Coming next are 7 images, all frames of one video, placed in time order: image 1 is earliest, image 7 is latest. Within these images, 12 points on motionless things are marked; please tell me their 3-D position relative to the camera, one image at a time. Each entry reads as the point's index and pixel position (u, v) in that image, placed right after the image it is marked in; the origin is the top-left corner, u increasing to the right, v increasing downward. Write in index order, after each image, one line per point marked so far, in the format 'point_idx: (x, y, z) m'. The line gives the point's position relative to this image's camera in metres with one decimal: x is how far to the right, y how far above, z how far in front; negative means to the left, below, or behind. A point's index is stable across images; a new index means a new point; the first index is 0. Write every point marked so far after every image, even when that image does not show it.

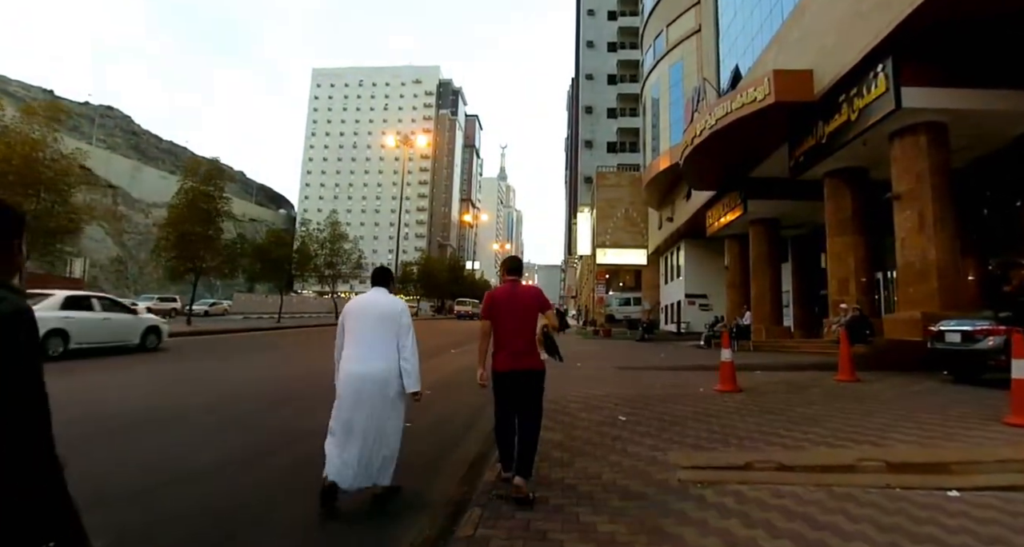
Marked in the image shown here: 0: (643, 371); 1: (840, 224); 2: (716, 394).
0: (+3.0, -2.3, +12.5) m
1: (+10.9, +1.6, +17.7) m
2: (+3.4, -2.0, +8.9) m
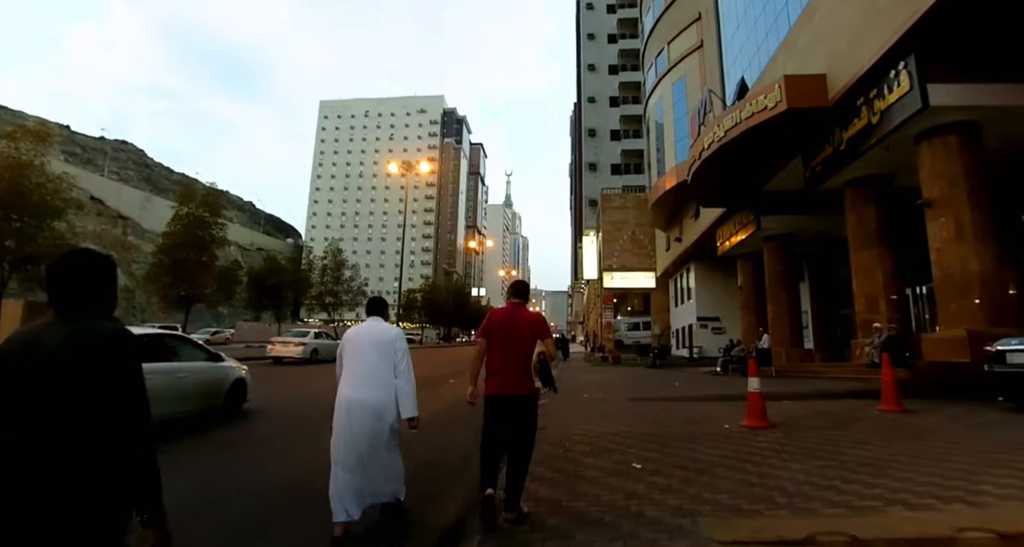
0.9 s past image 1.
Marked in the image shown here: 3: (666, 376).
0: (+3.0, -2.7, +11.2) m
1: (+10.8, +1.1, +16.5) m
2: (+3.3, -2.2, +7.6) m
3: (+5.6, -3.8, +19.5) m
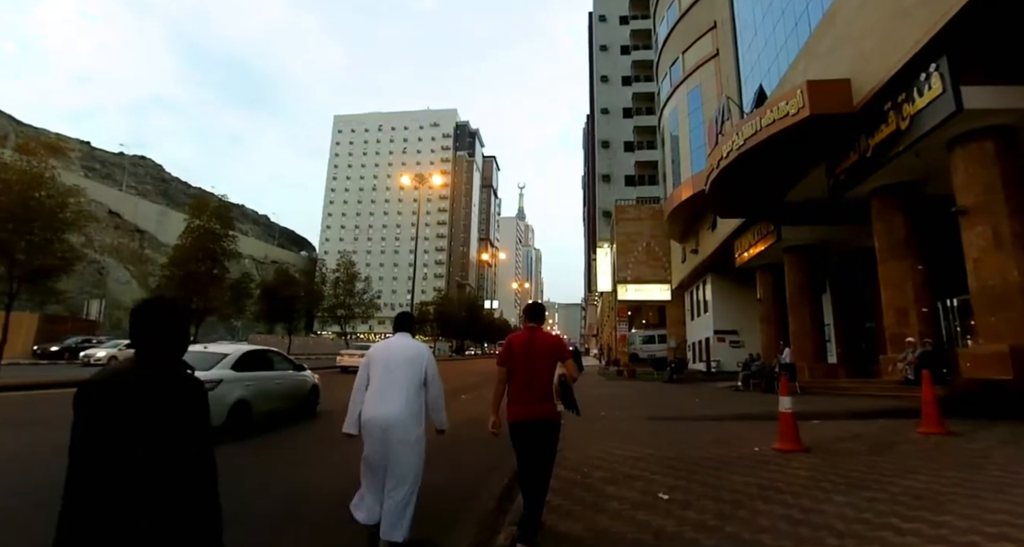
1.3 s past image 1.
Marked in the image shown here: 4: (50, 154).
0: (+3.3, -2.9, +10.6) m
1: (+11.2, +0.8, +15.8) m
2: (+3.5, -2.4, +7.0) m
3: (+6.1, -4.2, +18.9) m
4: (-16.8, +4.3, +19.2) m
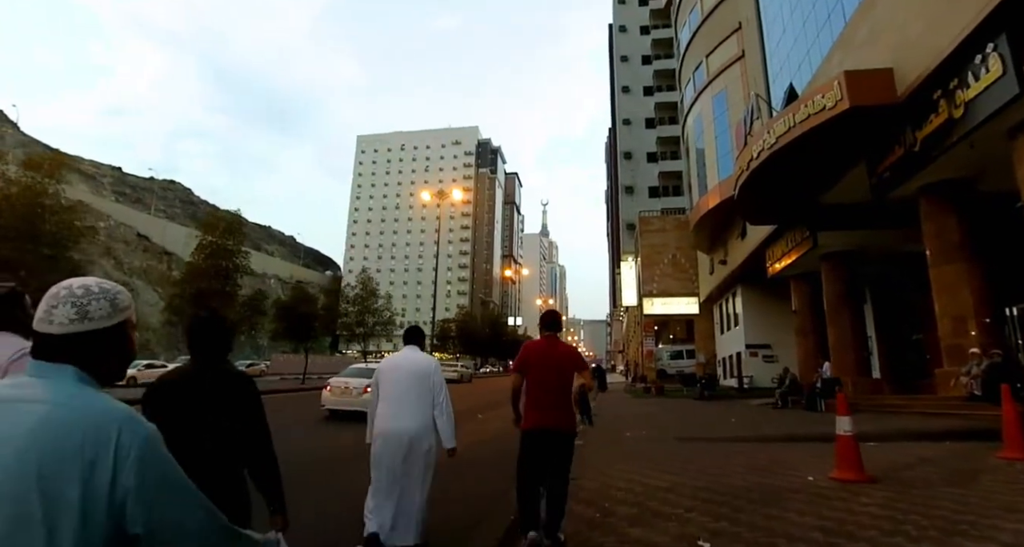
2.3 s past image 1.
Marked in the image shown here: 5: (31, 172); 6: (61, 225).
0: (+3.5, -3.0, +9.5) m
1: (+11.7, +0.6, +14.4) m
2: (+3.6, -2.3, +5.9) m
3: (+6.7, -4.5, +17.5) m
4: (-16.2, +3.7, +19.2) m
5: (-17.1, +3.6, +18.9) m
6: (-15.1, +1.7, +18.0) m
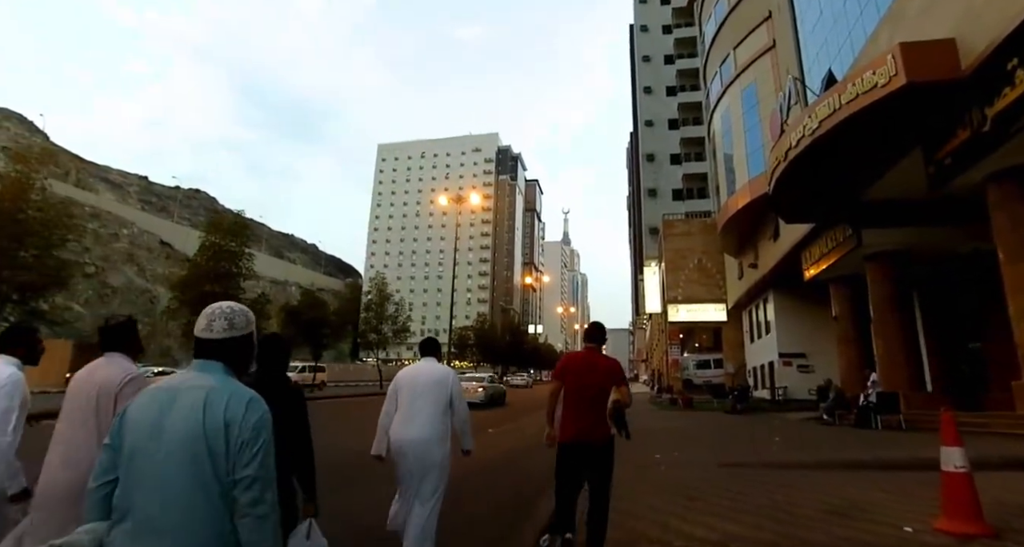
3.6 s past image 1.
0: (+3.7, -2.9, +7.9) m
1: (+12.0, +0.7, +12.6) m
2: (+3.5, -2.2, +4.4) m
3: (+7.2, -4.5, +15.8) m
4: (-15.7, +3.6, +18.5) m
5: (-16.6, +3.5, +18.3) m
6: (-14.7, +1.6, +17.3) m
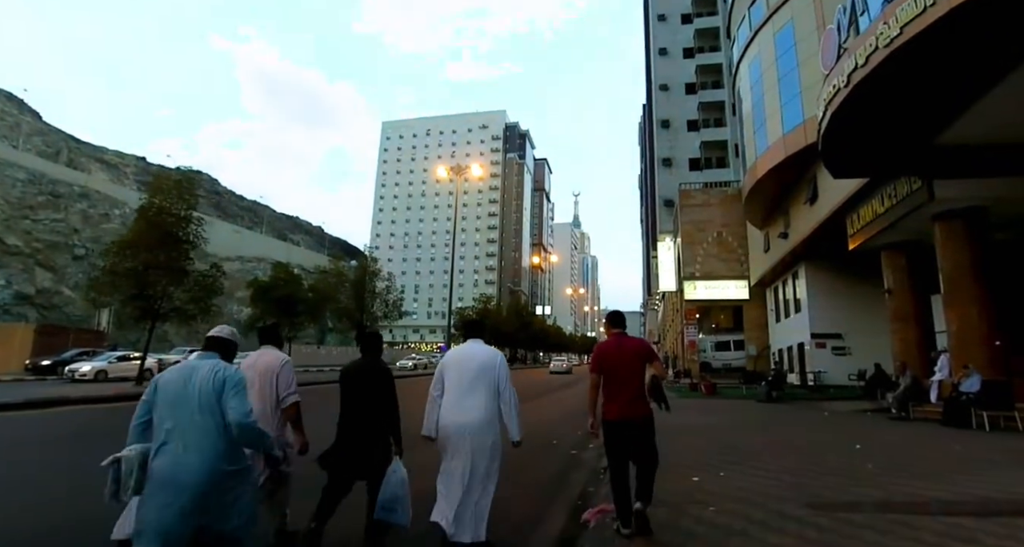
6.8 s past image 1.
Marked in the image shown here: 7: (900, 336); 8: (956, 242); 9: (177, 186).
0: (+3.2, -2.2, +4.7) m
1: (+11.6, +1.6, +9.1) m
2: (+3.0, -1.5, +1.1) m
3: (+6.9, -3.5, +12.5) m
4: (-16.0, +4.6, +15.4) m
5: (-16.9, +4.5, +15.2) m
6: (-14.9, +2.6, +14.2) m
7: (+14.1, -2.2, +19.5) m
8: (+13.4, +0.9, +16.2) m
9: (-12.1, +3.2, +19.7) m
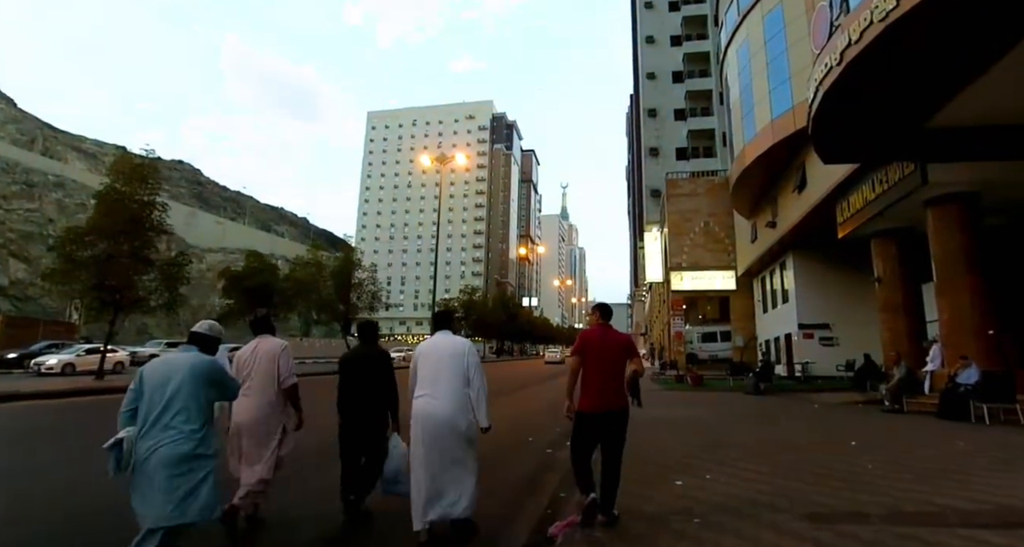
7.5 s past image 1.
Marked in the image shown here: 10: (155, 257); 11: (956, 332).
0: (+2.9, -2.0, +4.0) m
1: (+11.1, +1.9, +8.5) m
2: (+2.8, -1.4, +0.4) m
3: (+6.4, -3.2, +12.0) m
4: (-16.6, +4.9, +14.2) m
5: (-17.5, +4.8, +14.0) m
6: (-15.5, +2.8, +13.1) m
7: (+13.4, -1.8, +19.1) m
8: (+12.7, +1.3, +15.7) m
9: (-12.8, +3.6, +18.6) m
10: (-12.5, +0.5, +19.0) m
11: (+12.9, -1.7, +15.6) m
